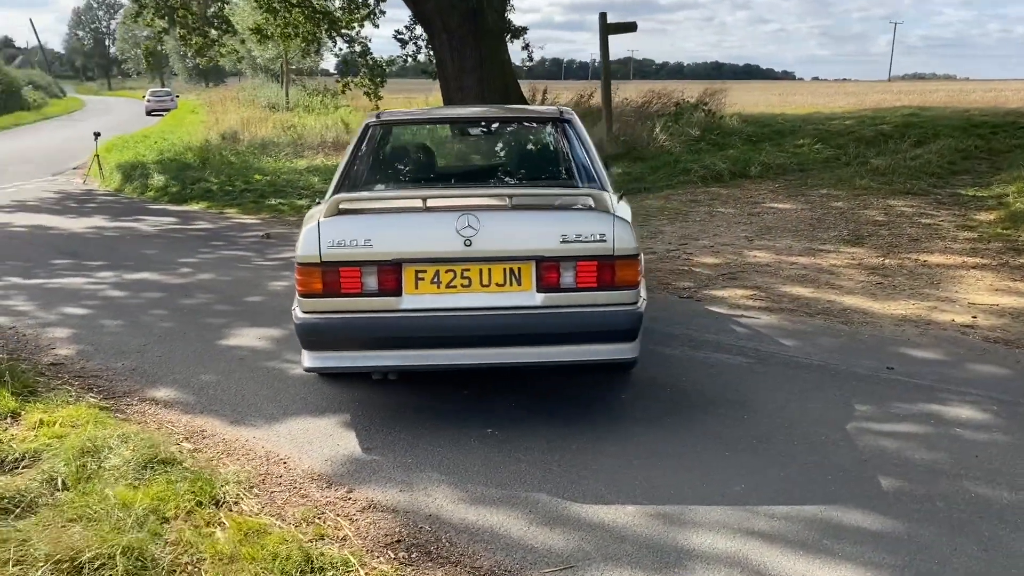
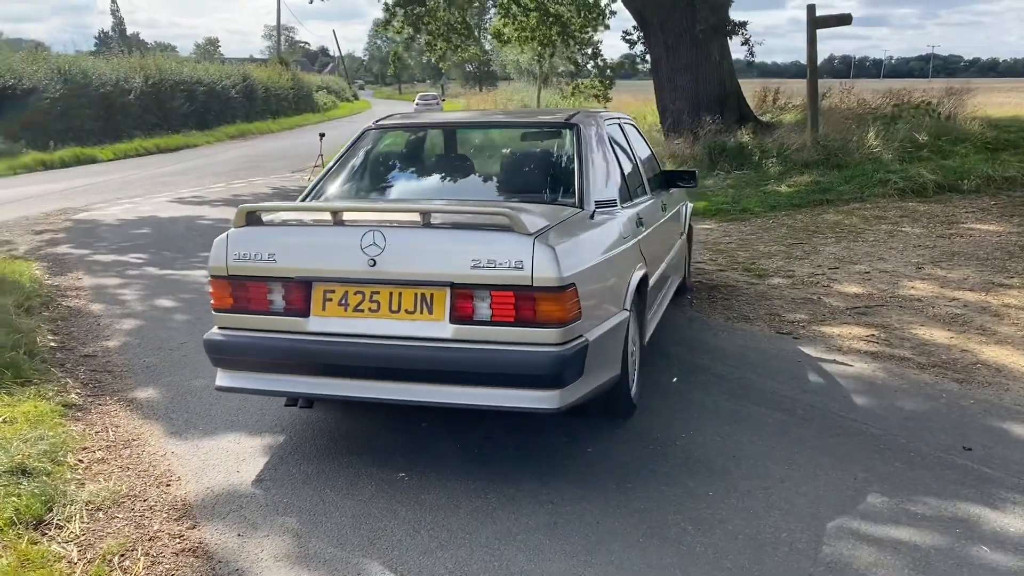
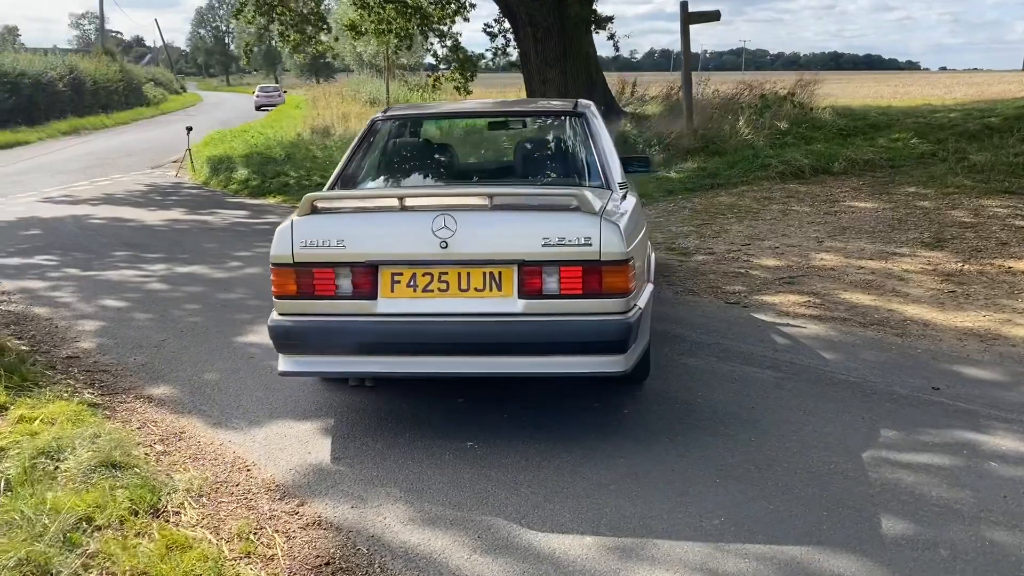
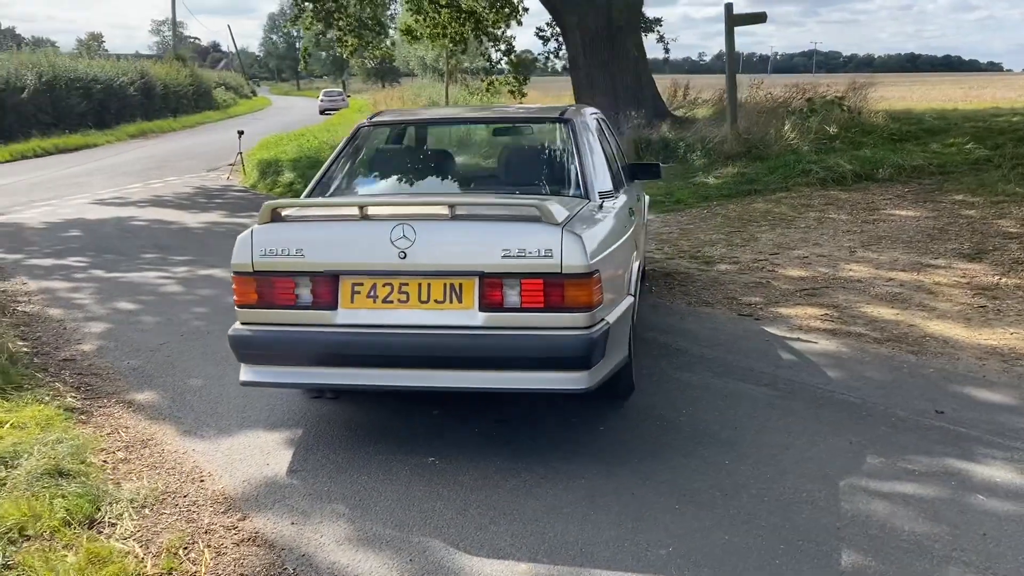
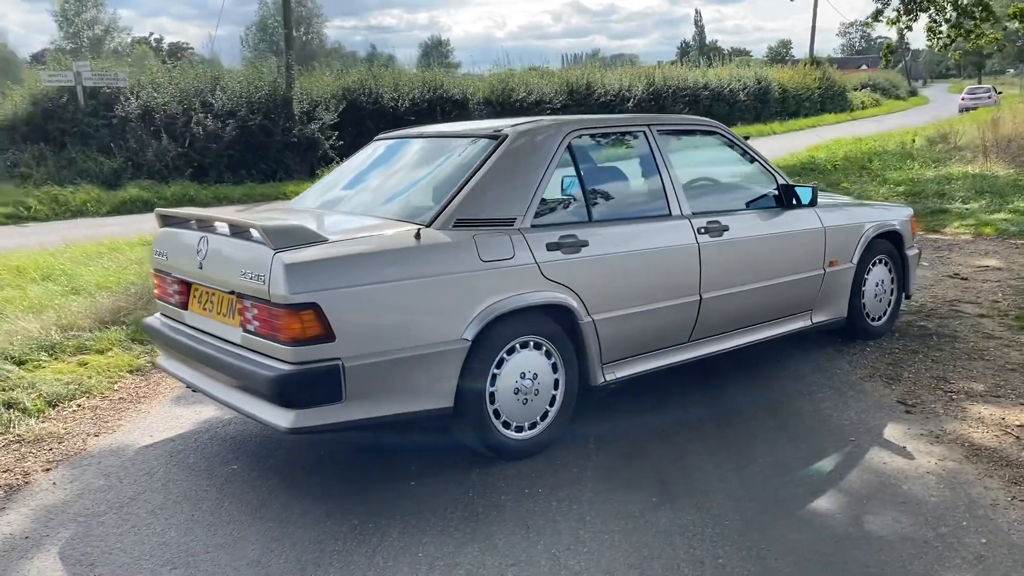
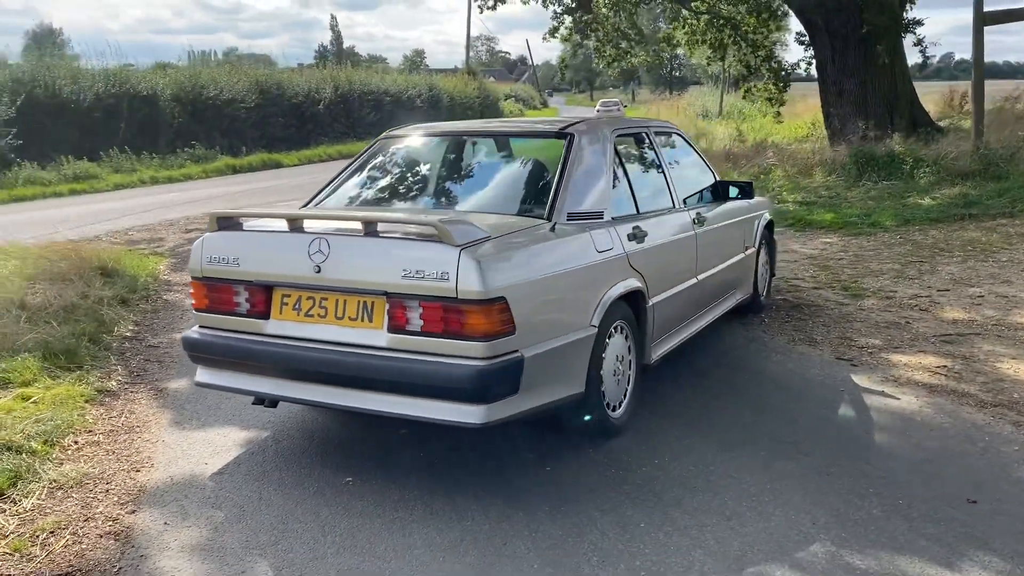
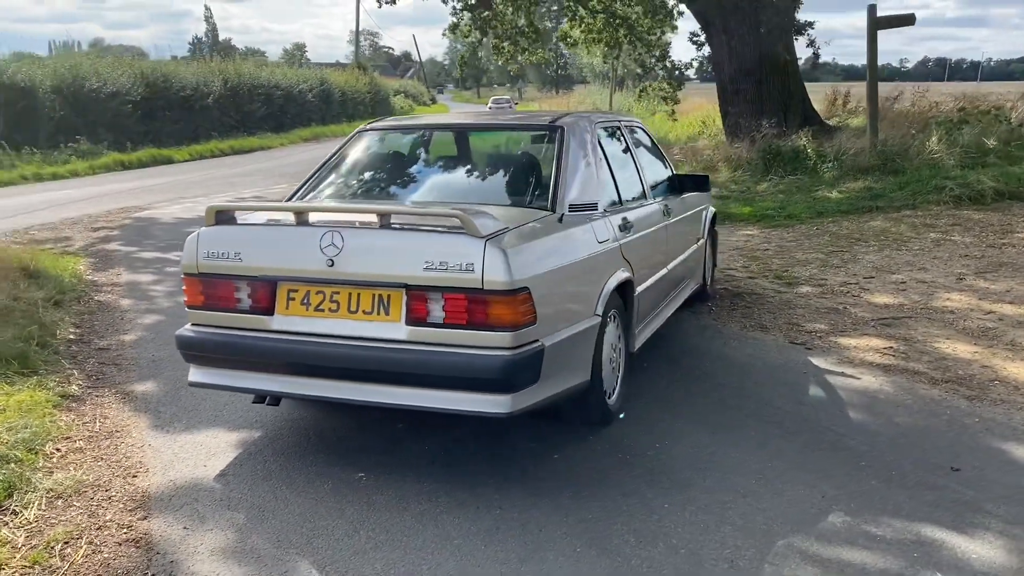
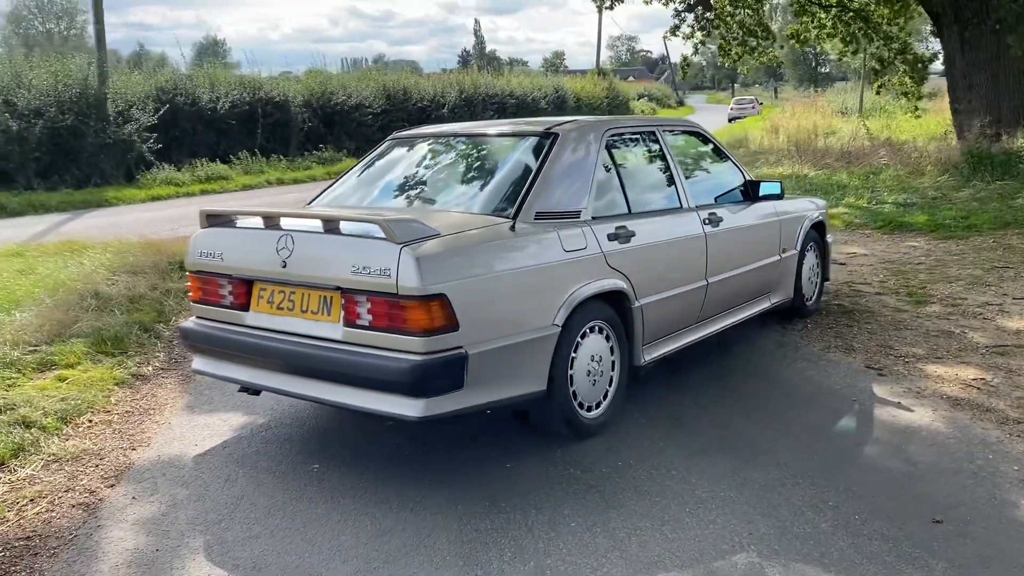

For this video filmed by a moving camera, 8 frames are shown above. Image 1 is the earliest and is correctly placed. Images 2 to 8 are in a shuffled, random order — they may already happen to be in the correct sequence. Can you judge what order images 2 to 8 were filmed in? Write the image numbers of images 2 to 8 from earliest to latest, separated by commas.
3, 4, 2, 7, 6, 8, 5
